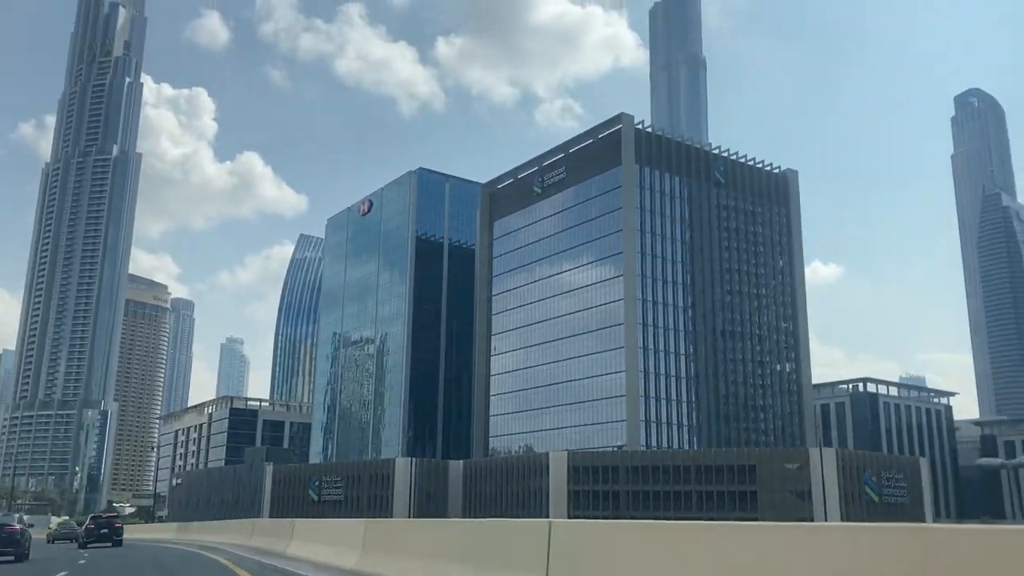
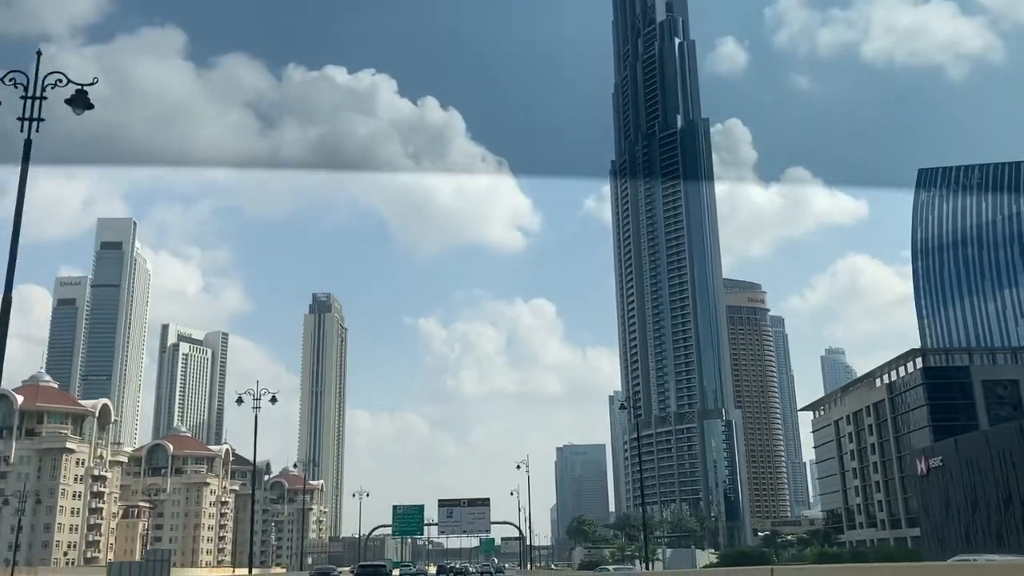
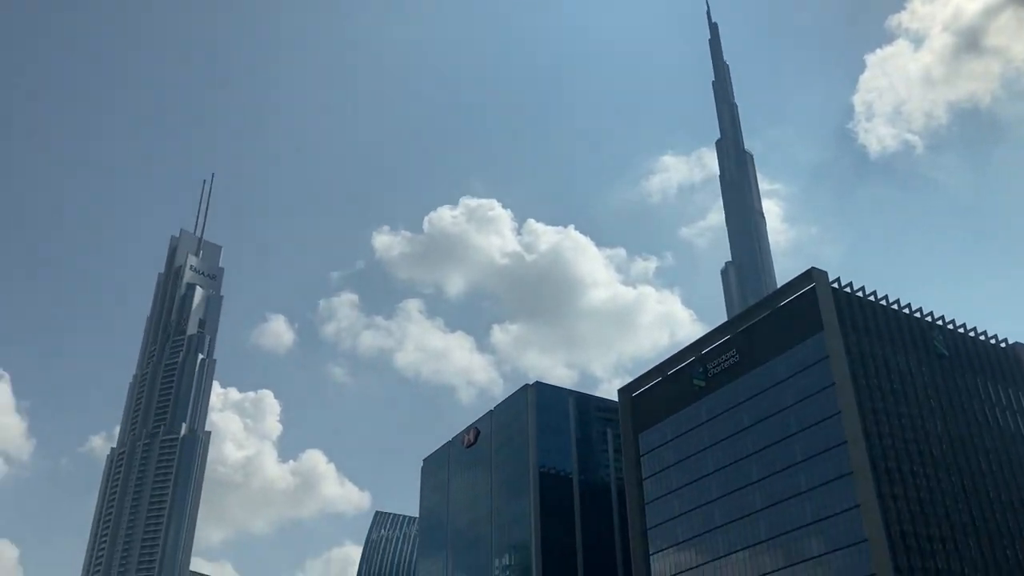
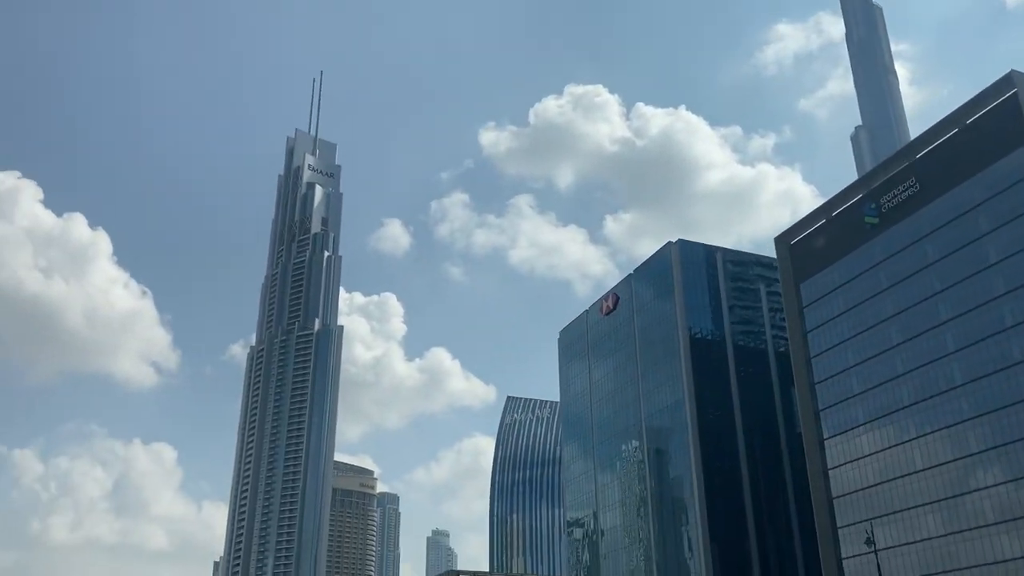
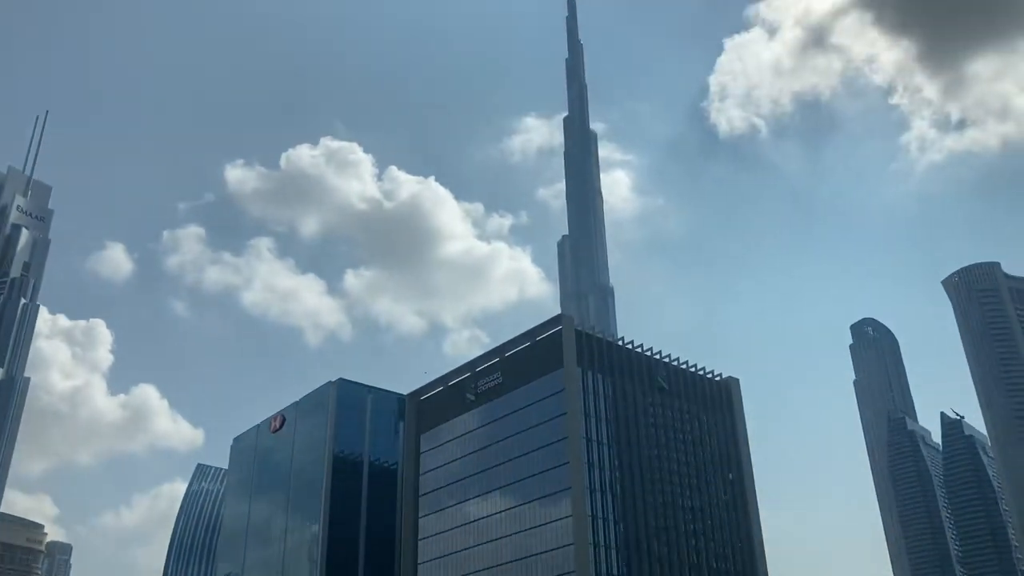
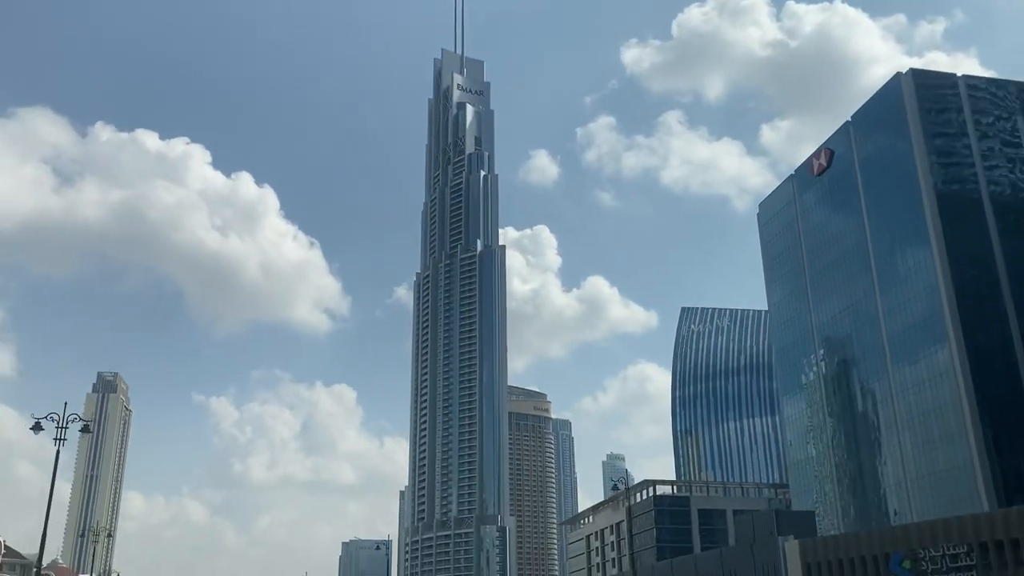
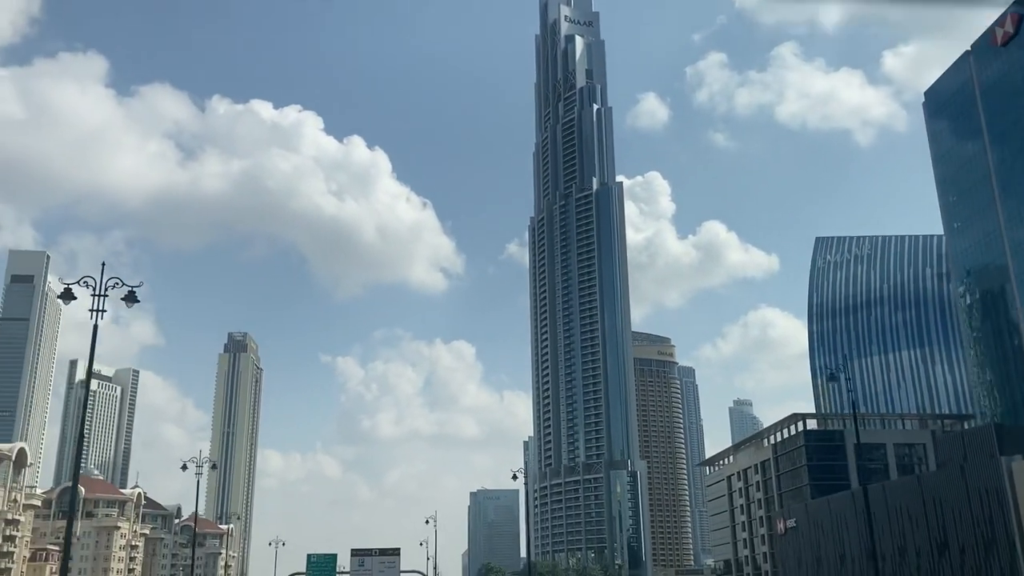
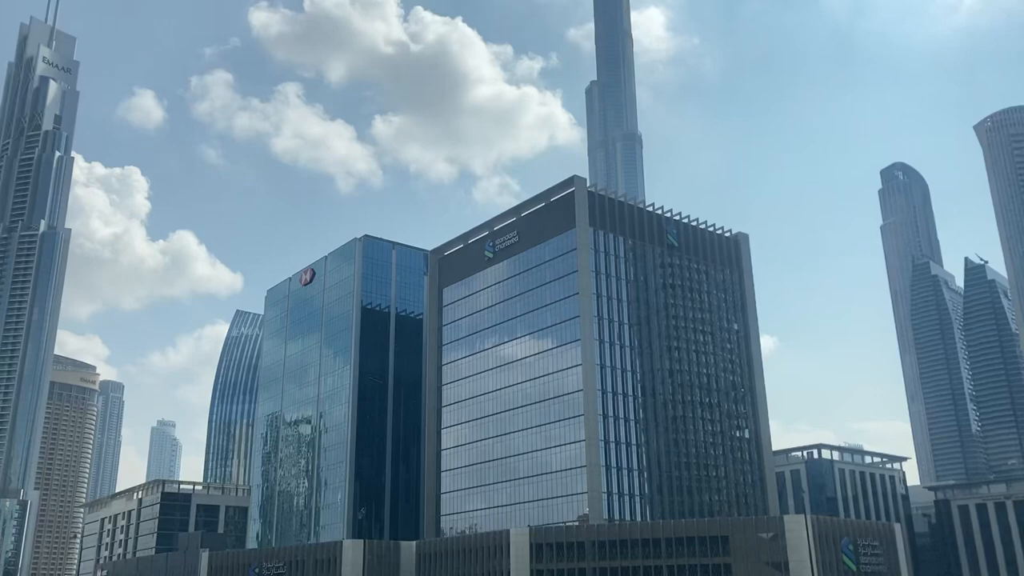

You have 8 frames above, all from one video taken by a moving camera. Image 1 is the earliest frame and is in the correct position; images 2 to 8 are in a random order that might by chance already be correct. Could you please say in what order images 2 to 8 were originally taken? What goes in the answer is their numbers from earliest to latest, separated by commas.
8, 5, 3, 4, 6, 7, 2
